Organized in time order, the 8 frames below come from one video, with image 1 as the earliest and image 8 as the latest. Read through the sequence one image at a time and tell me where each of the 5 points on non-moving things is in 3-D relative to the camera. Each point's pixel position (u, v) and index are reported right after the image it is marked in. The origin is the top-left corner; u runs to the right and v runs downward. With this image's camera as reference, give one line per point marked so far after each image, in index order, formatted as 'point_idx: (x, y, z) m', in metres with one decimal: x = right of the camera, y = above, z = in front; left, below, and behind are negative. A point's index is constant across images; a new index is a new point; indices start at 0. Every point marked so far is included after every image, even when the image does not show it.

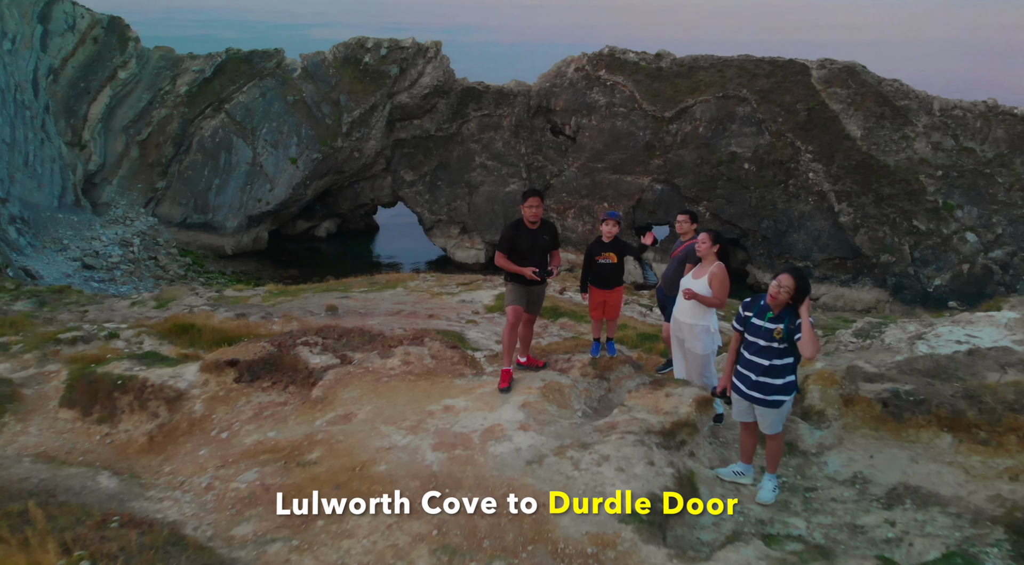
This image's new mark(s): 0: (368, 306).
0: (-3.2, -0.5, +15.9) m
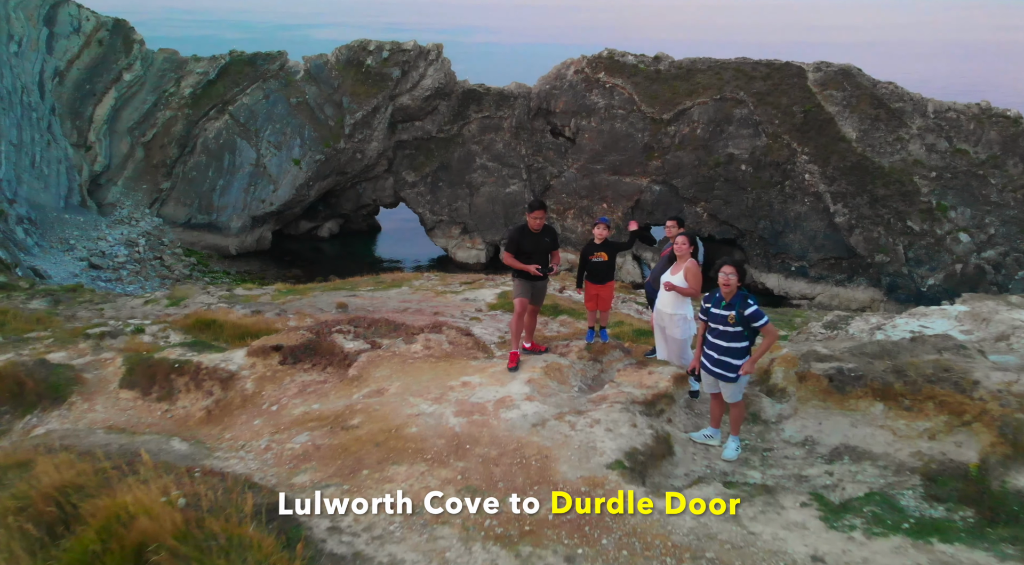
0: (-3.2, -0.5, +16.5) m
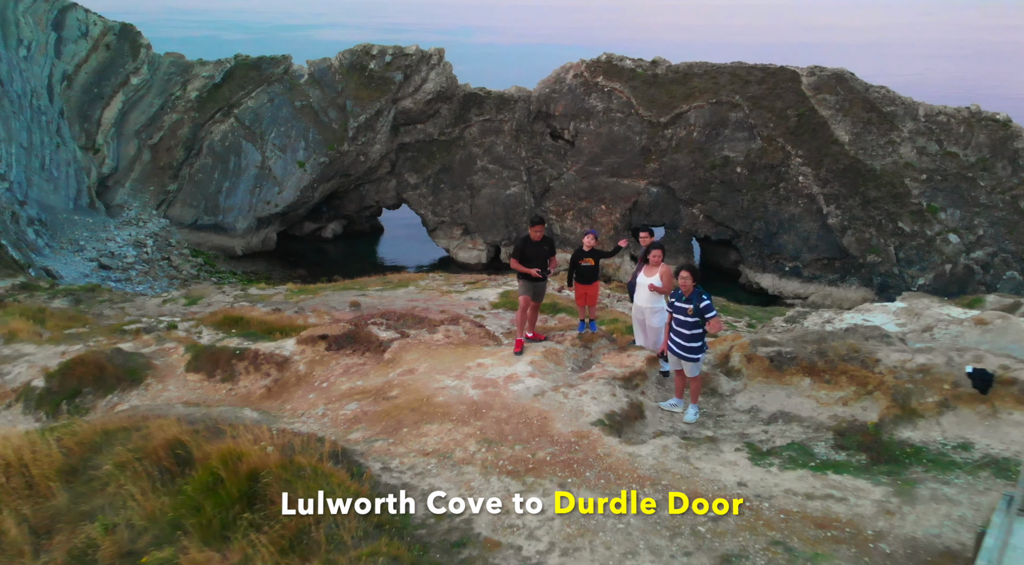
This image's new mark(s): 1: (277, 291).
0: (-3.1, -0.5, +17.4) m
1: (-6.7, -0.3, +19.9) m
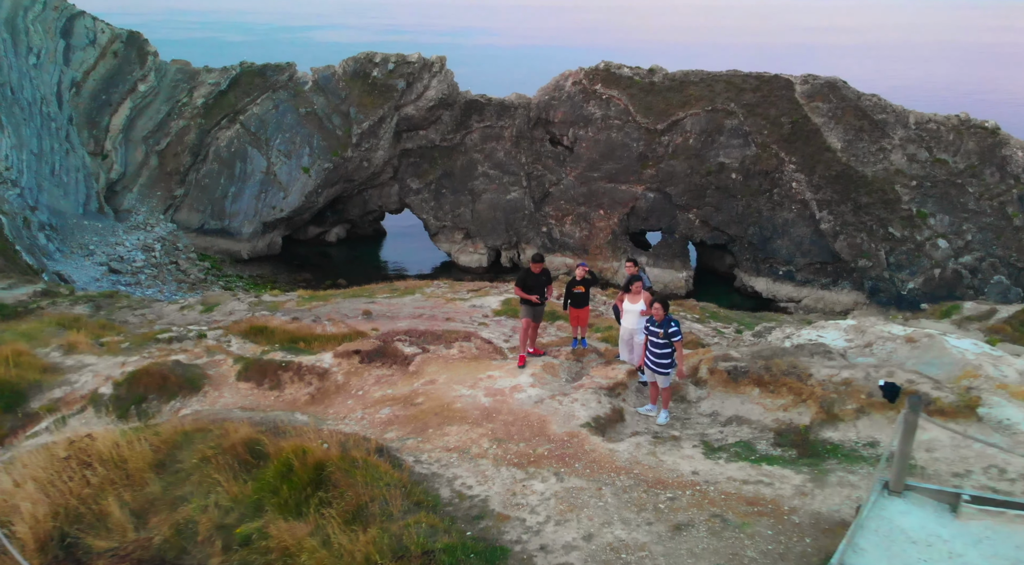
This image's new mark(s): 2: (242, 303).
0: (-3.1, -0.7, +18.3) m
1: (-6.7, -0.5, +20.9) m
2: (-7.7, -0.6, +19.8) m
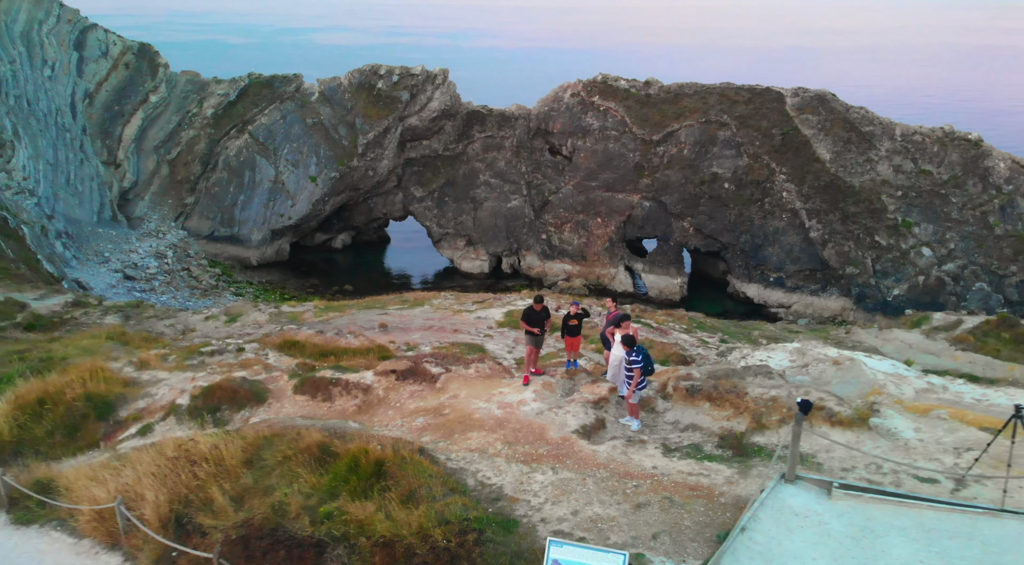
0: (-3.1, -1.1, +19.8) m
1: (-6.6, -0.8, +22.4) m
2: (-7.6, -0.9, +21.3) m
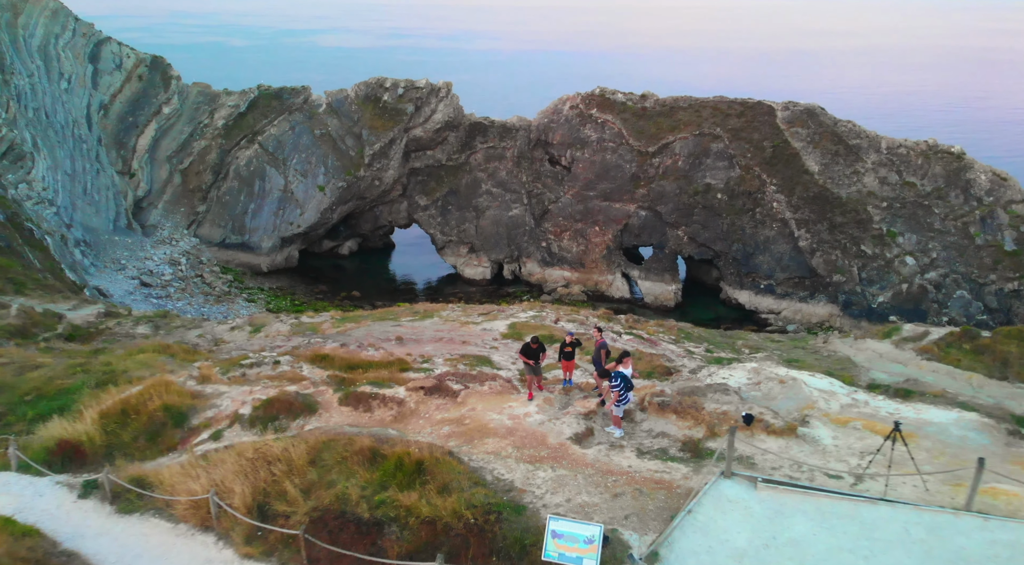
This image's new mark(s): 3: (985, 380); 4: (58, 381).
0: (-3.0, -1.5, +21.6) m
1: (-6.6, -1.3, +24.1) m
2: (-7.5, -1.4, +23.1) m
3: (+12.8, -2.6, +18.7) m
4: (-10.4, -2.3, +16.2) m
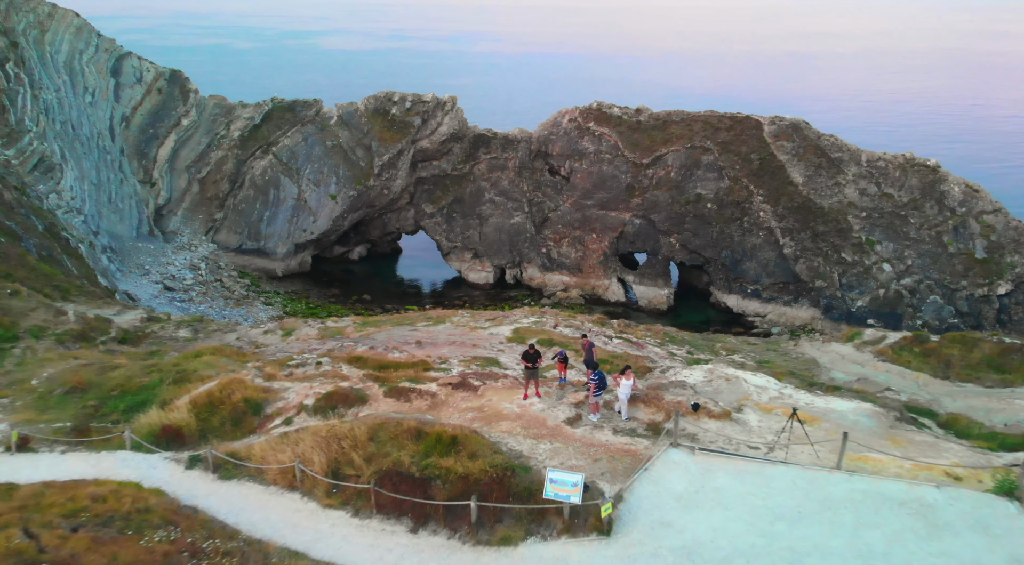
0: (-2.8, -1.9, +24.3) m
1: (-6.4, -1.6, +26.8) m
2: (-7.4, -1.7, +25.8) m
3: (+12.9, -3.0, +21.5) m
4: (-10.3, -2.6, +19.0) m
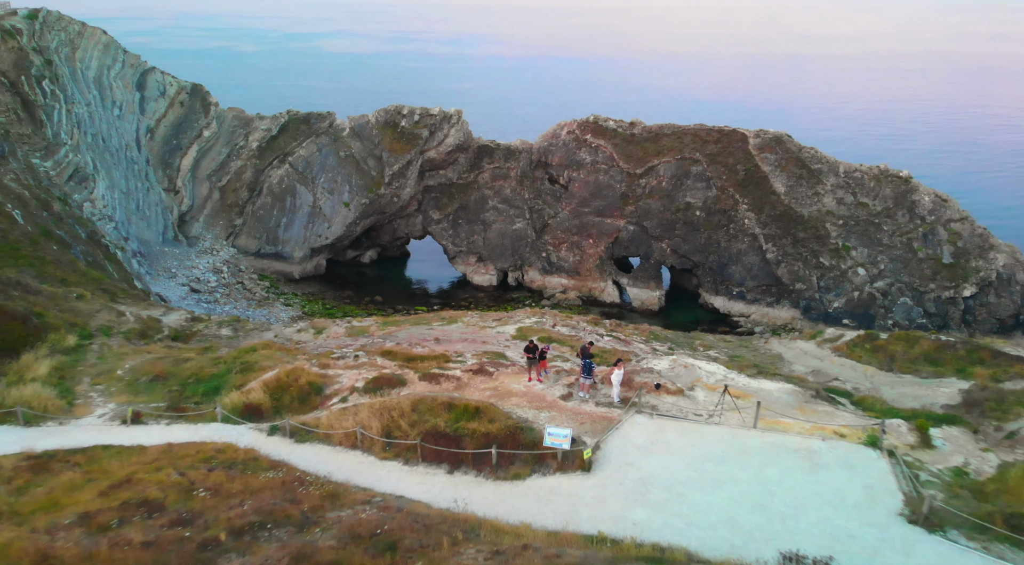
0: (-2.7, -2.1, +27.8) m
1: (-6.3, -1.8, +30.4) m
2: (-7.2, -1.9, +29.3) m
3: (+13.1, -3.2, +25.0) m
4: (-10.1, -2.8, +22.5) m
